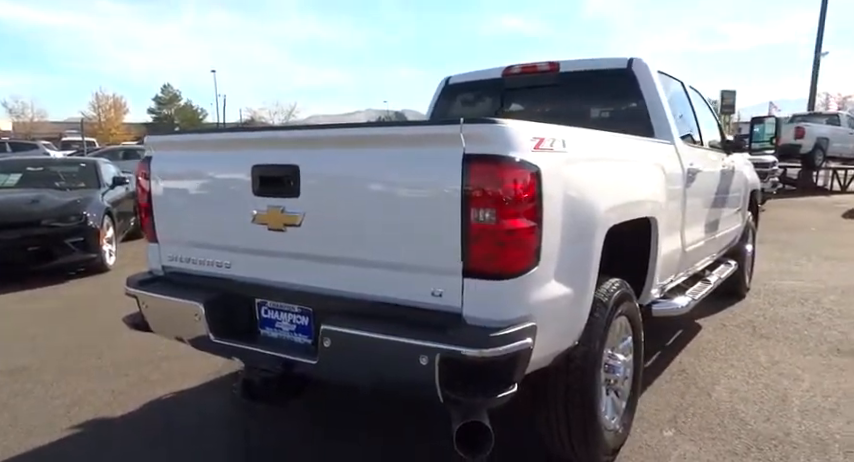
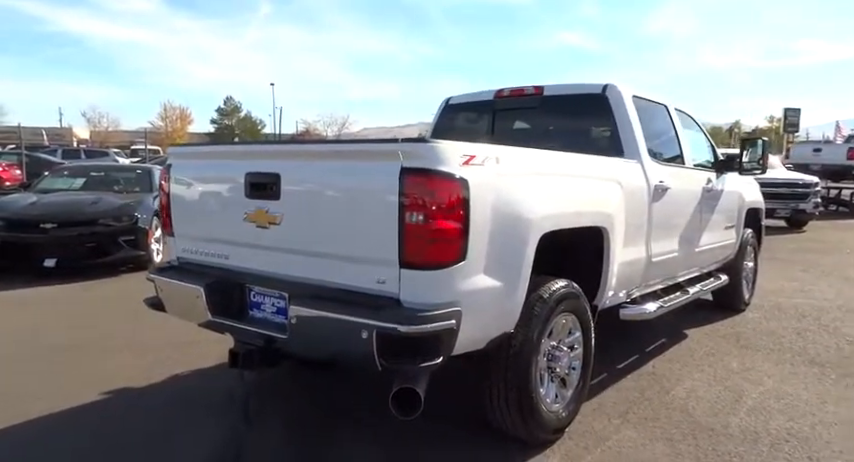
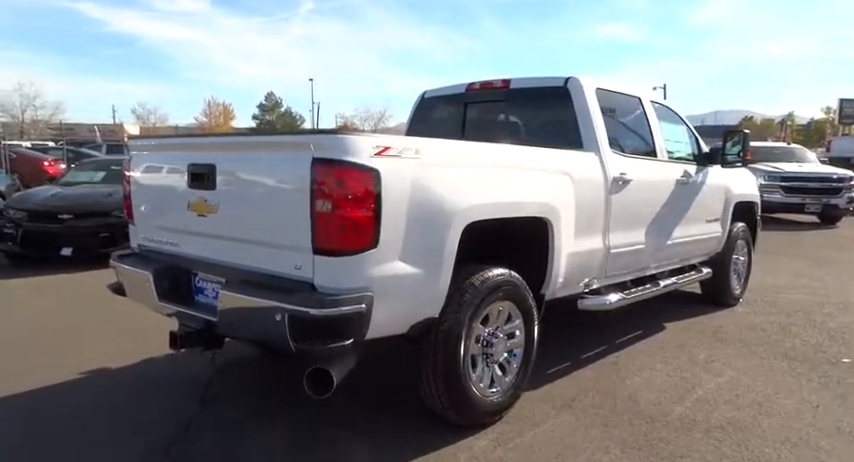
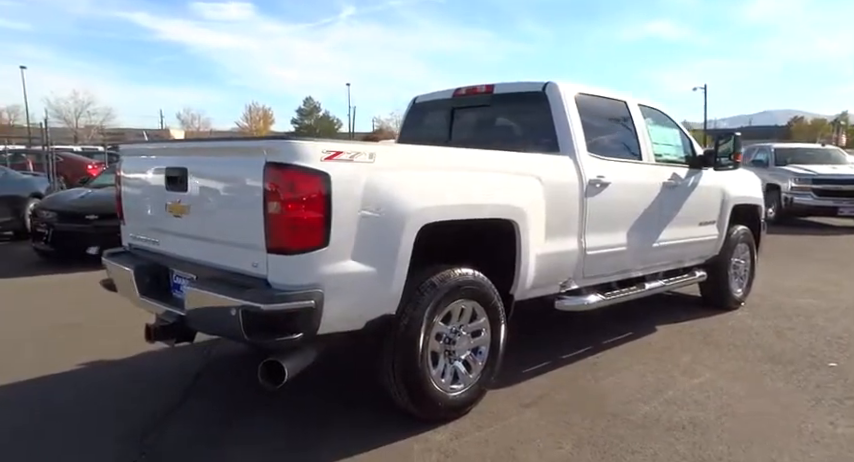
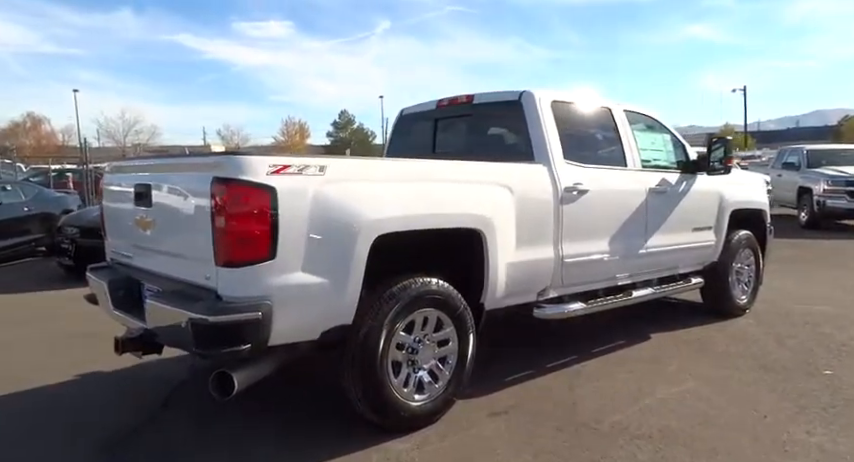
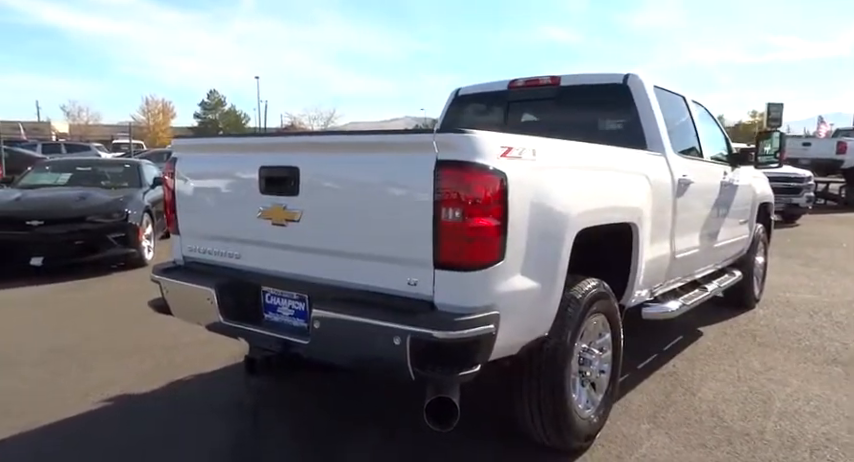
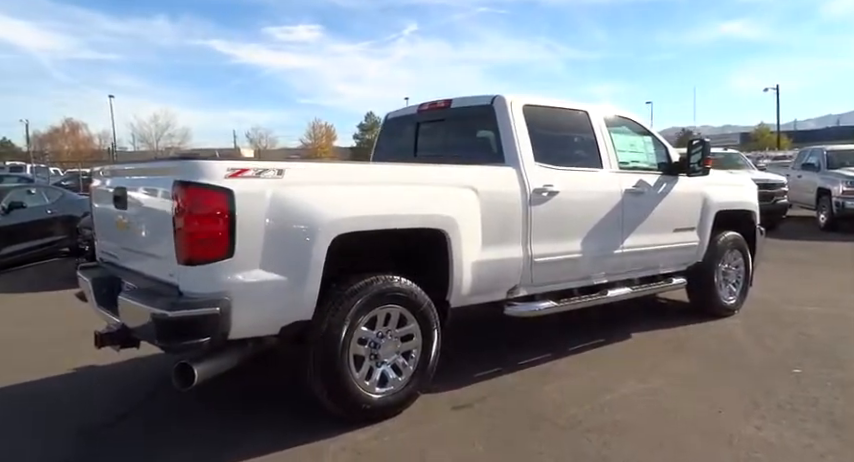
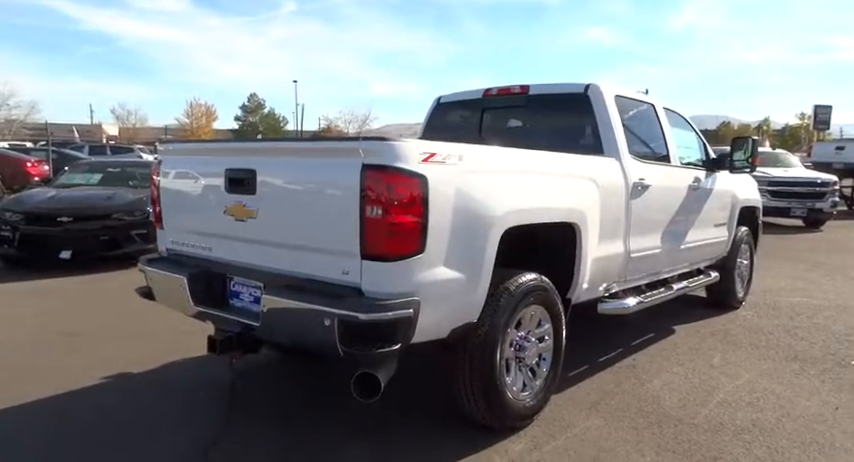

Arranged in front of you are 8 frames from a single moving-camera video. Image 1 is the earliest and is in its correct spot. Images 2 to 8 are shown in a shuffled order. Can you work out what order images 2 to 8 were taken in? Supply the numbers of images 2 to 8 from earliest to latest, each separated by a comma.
6, 2, 8, 3, 4, 5, 7
